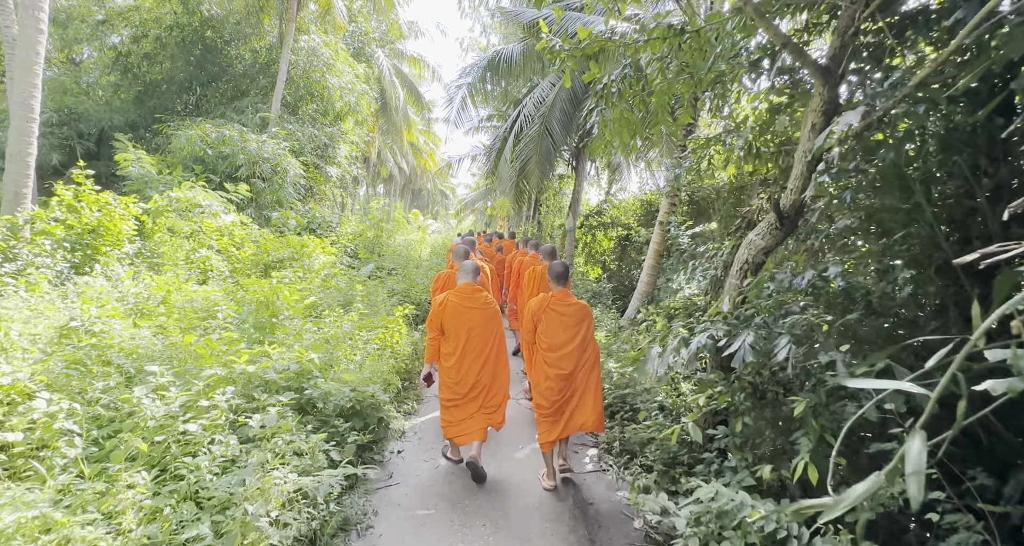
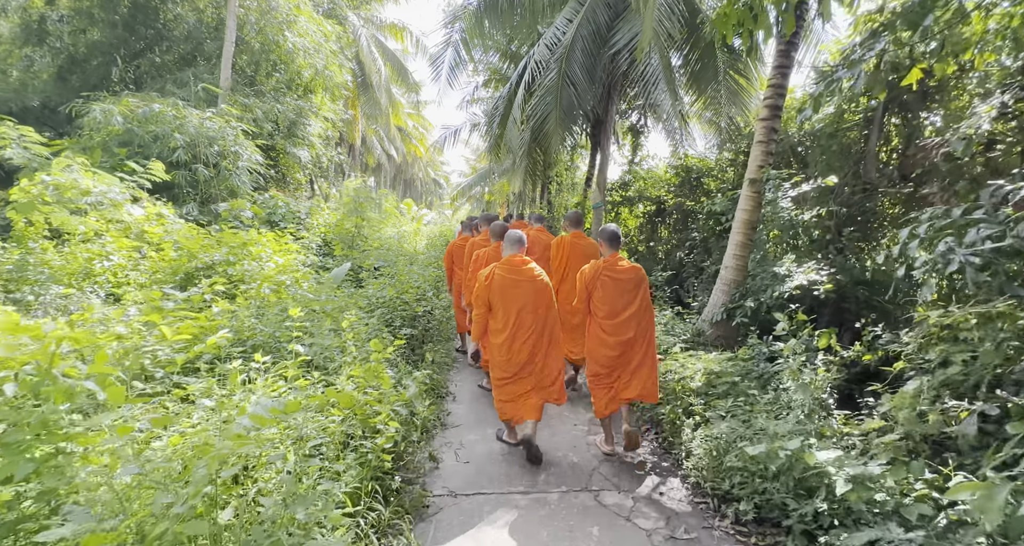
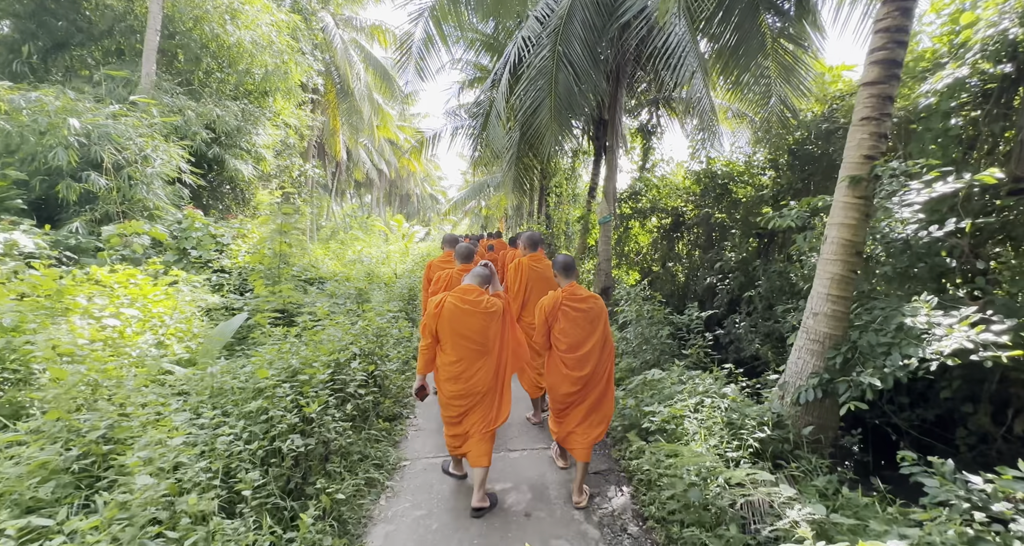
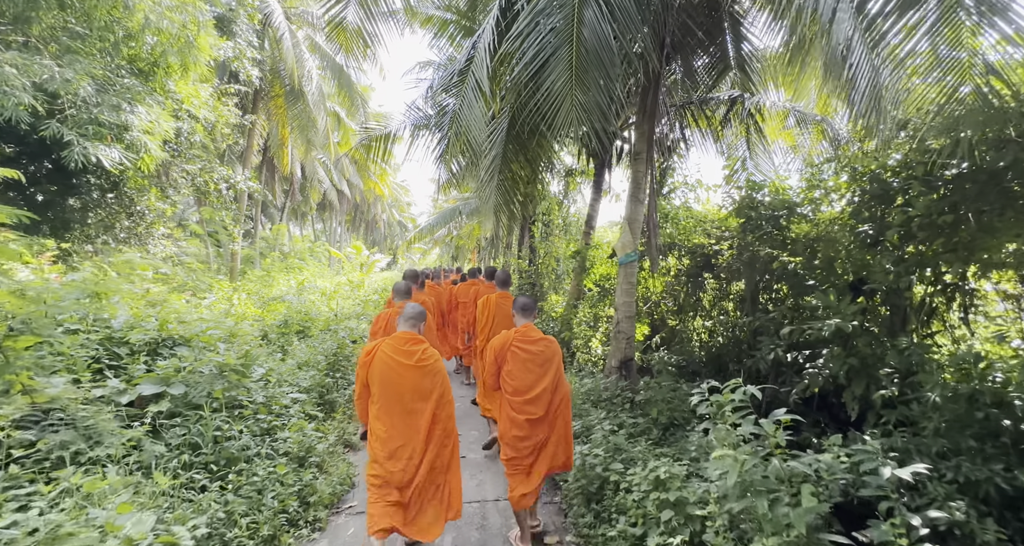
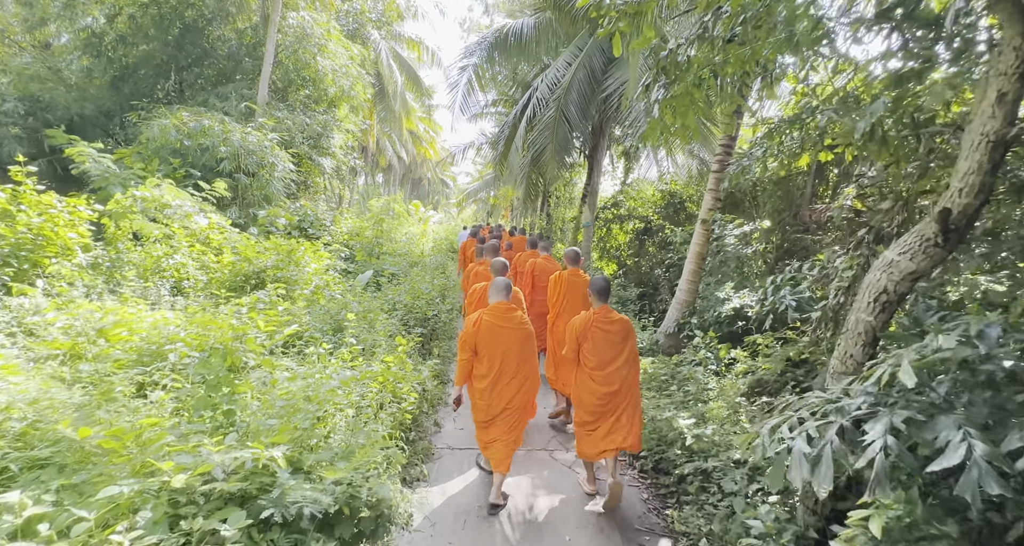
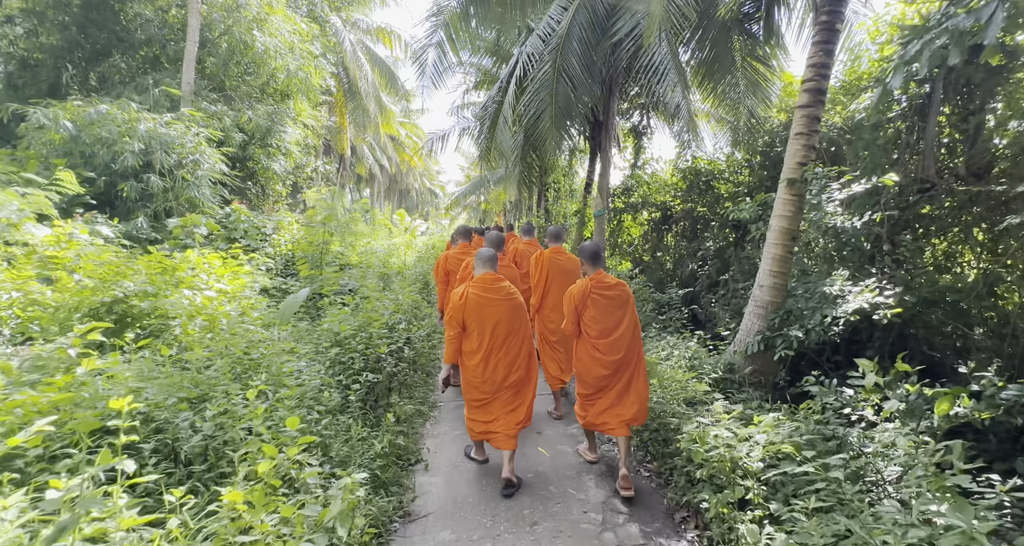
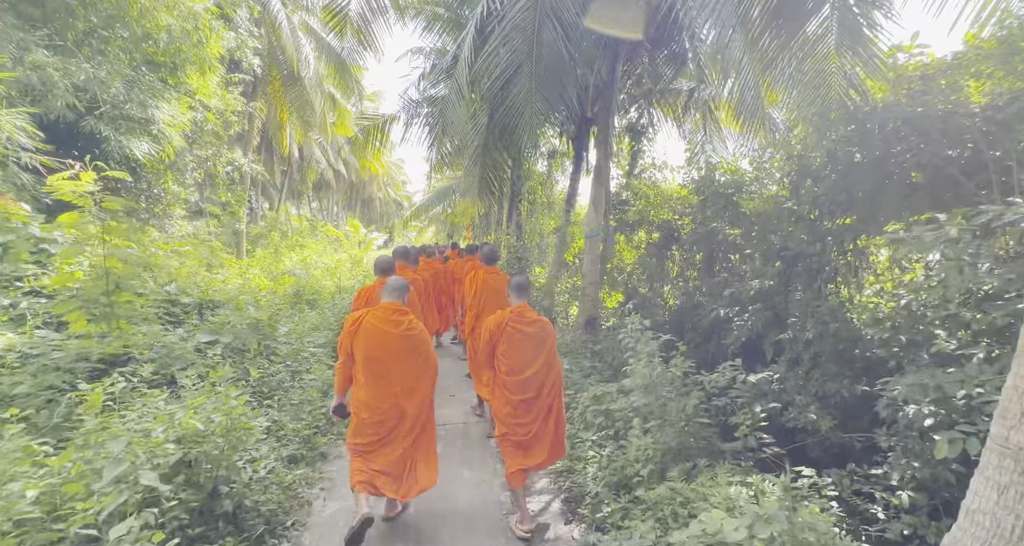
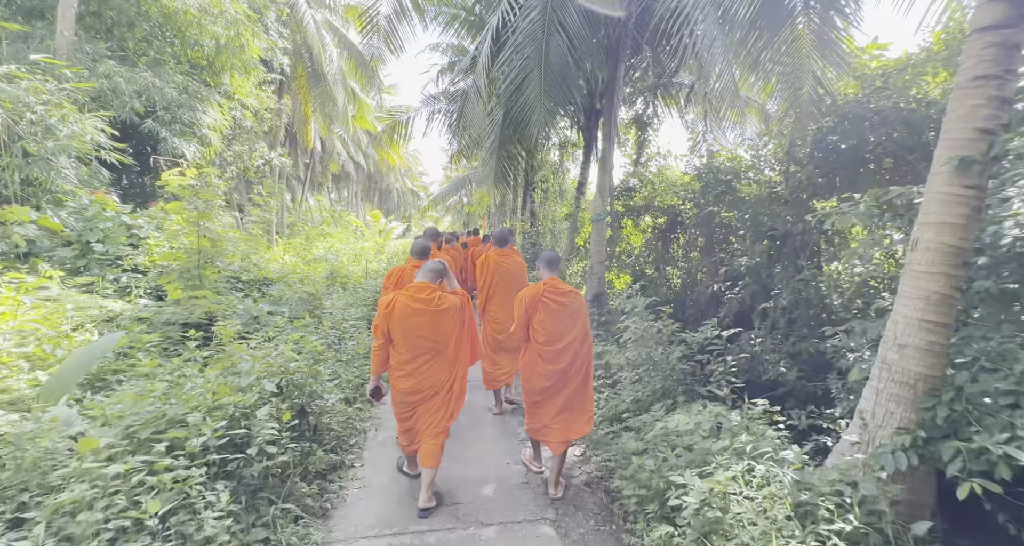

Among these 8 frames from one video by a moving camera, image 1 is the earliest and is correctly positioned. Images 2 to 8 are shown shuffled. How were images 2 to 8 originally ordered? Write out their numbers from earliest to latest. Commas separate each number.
5, 2, 6, 3, 8, 7, 4
